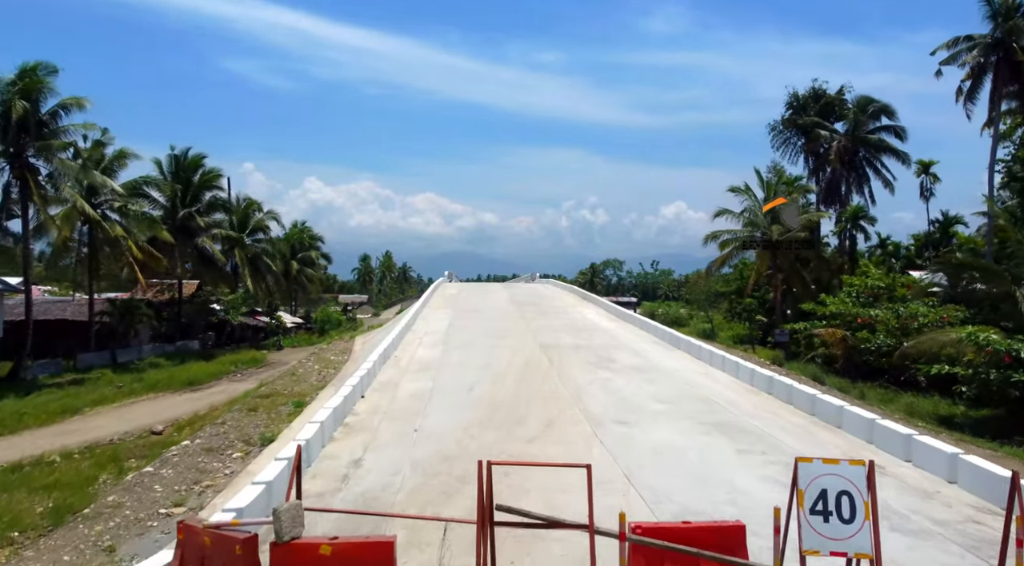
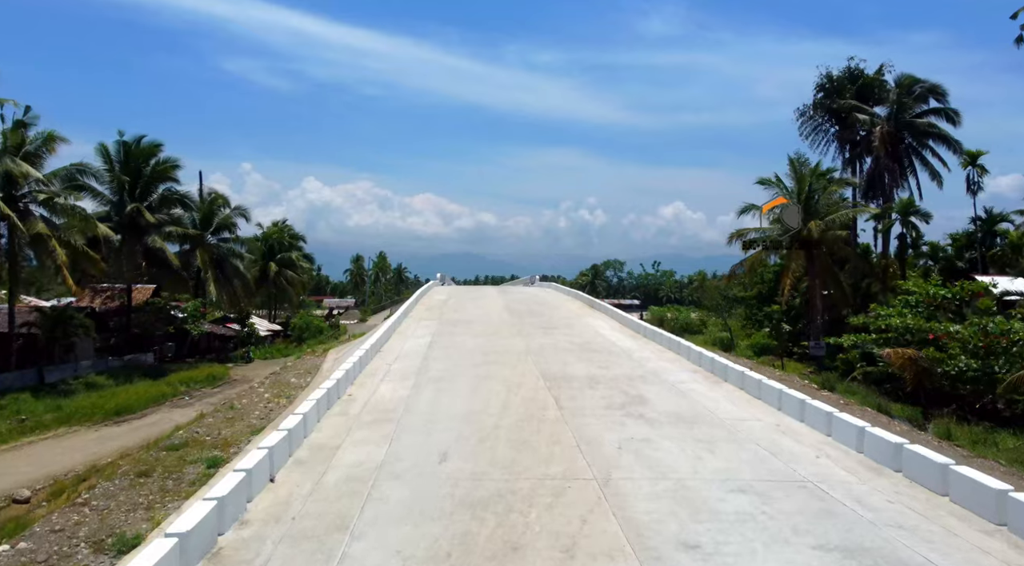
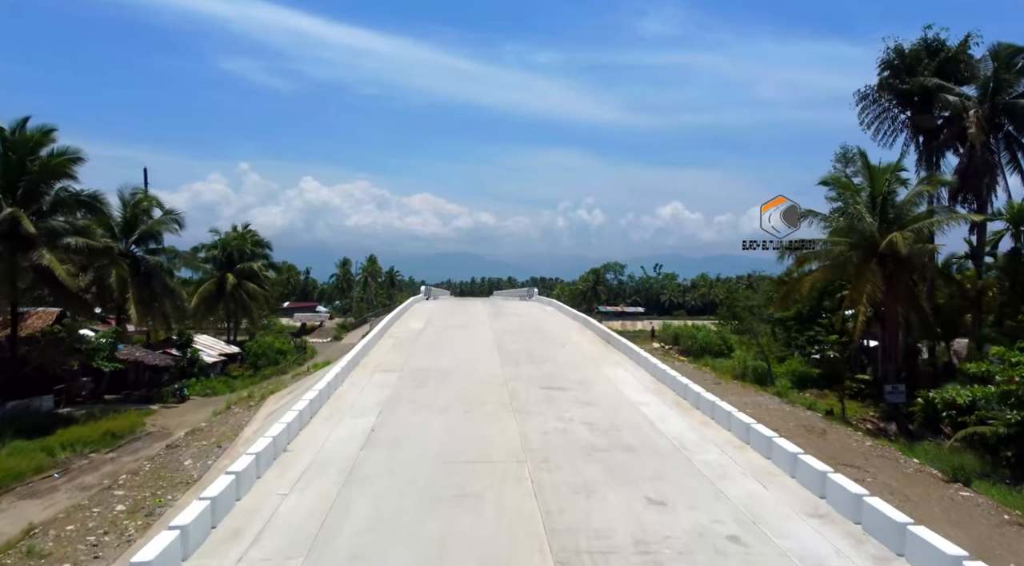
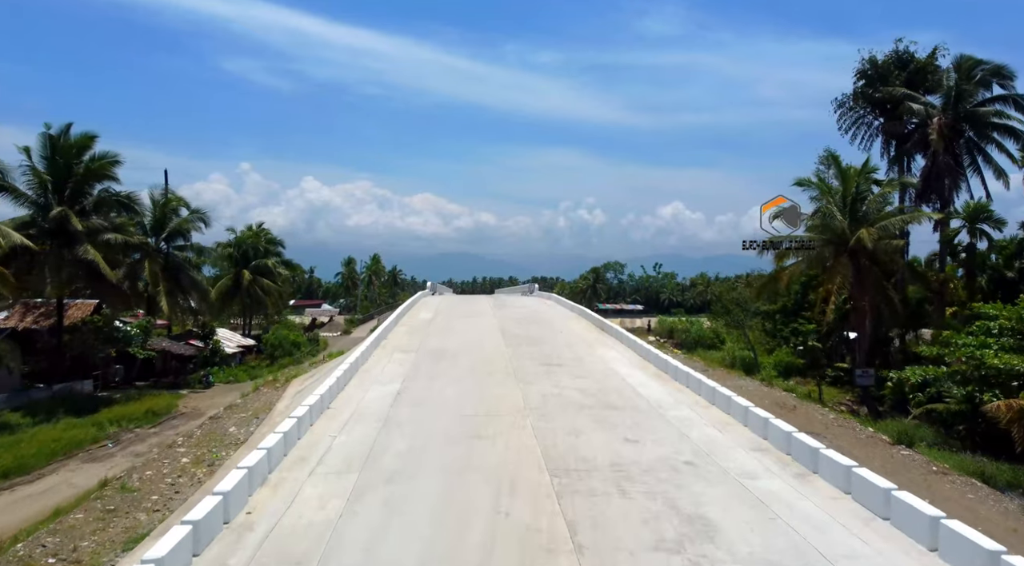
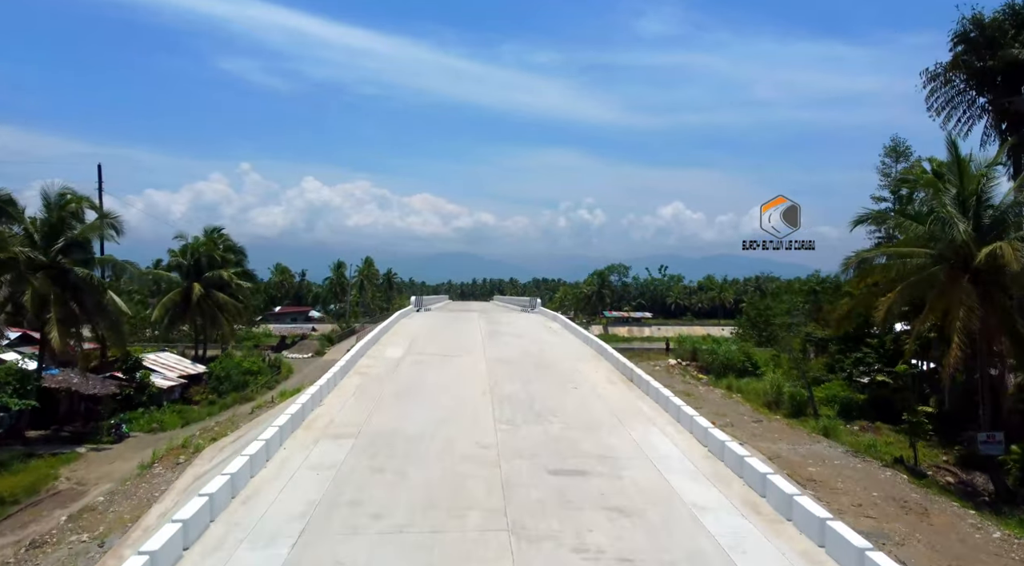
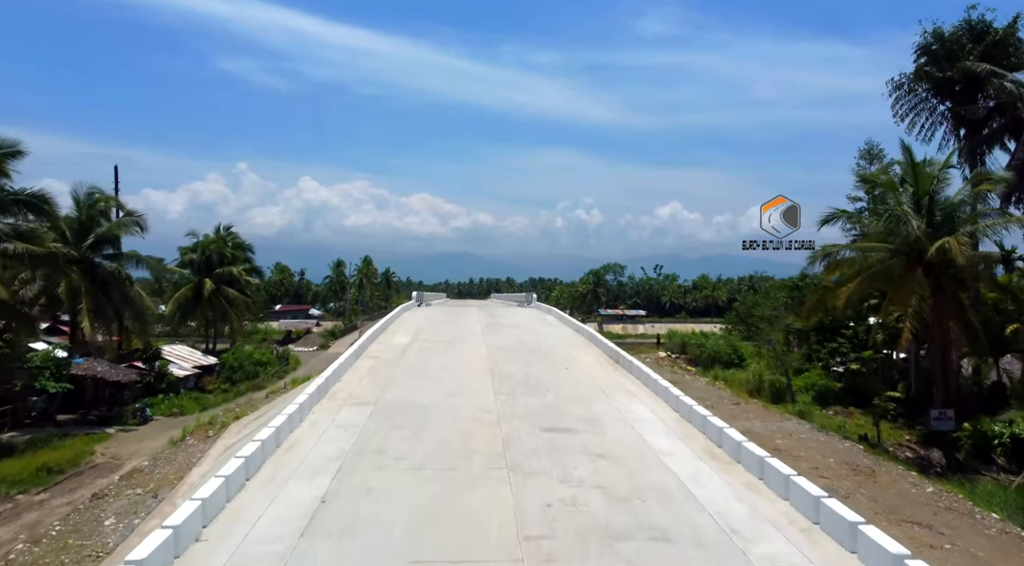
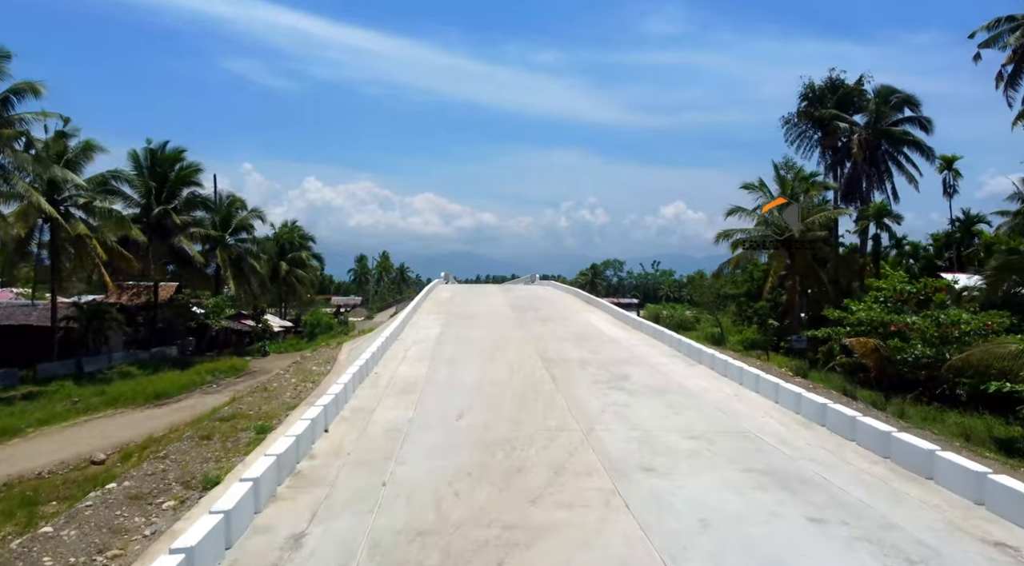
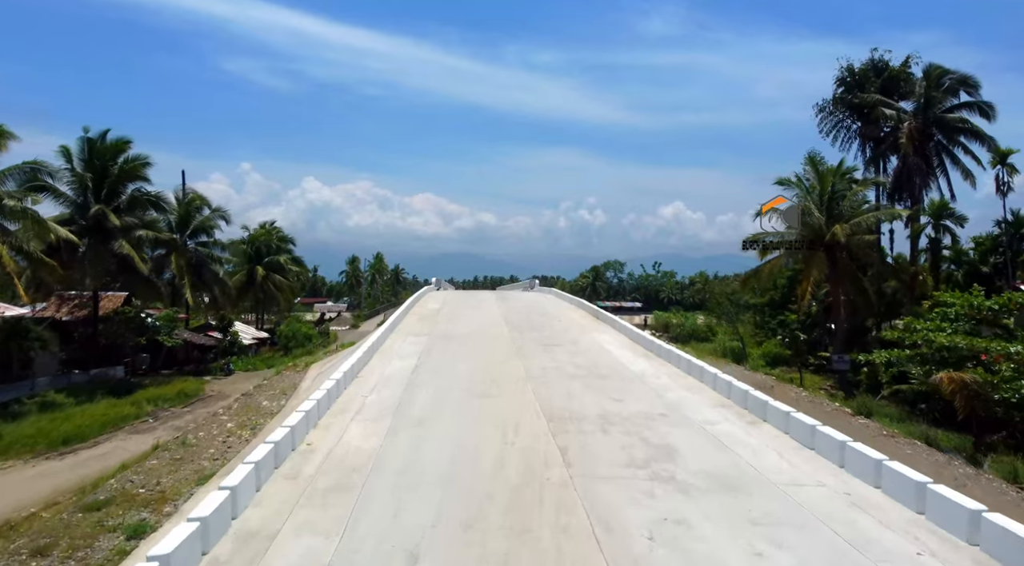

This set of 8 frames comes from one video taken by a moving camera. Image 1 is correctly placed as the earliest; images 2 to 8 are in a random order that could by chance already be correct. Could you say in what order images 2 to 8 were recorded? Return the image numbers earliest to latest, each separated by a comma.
7, 2, 8, 4, 3, 6, 5
